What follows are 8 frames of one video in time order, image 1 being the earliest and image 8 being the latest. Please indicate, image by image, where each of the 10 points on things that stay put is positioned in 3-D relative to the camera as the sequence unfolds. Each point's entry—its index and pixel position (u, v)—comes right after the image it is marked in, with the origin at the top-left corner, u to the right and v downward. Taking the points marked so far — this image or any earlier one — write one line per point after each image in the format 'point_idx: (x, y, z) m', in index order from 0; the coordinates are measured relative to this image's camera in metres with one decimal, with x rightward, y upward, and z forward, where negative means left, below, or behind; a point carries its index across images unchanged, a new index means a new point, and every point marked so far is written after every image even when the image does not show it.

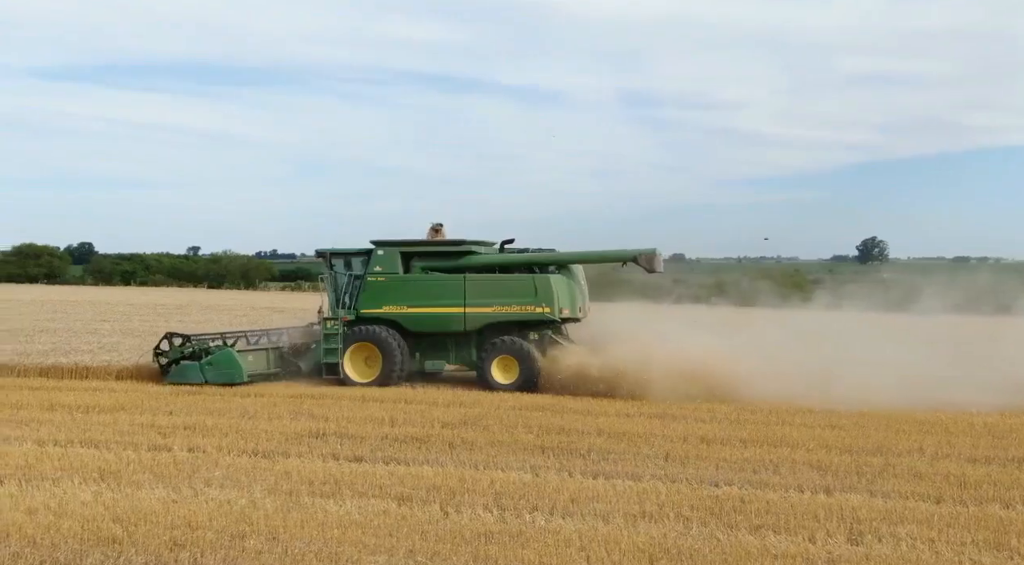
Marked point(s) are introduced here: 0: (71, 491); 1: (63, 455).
0: (-3.0, -1.4, +7.3) m
1: (-3.6, -1.4, +8.7) m
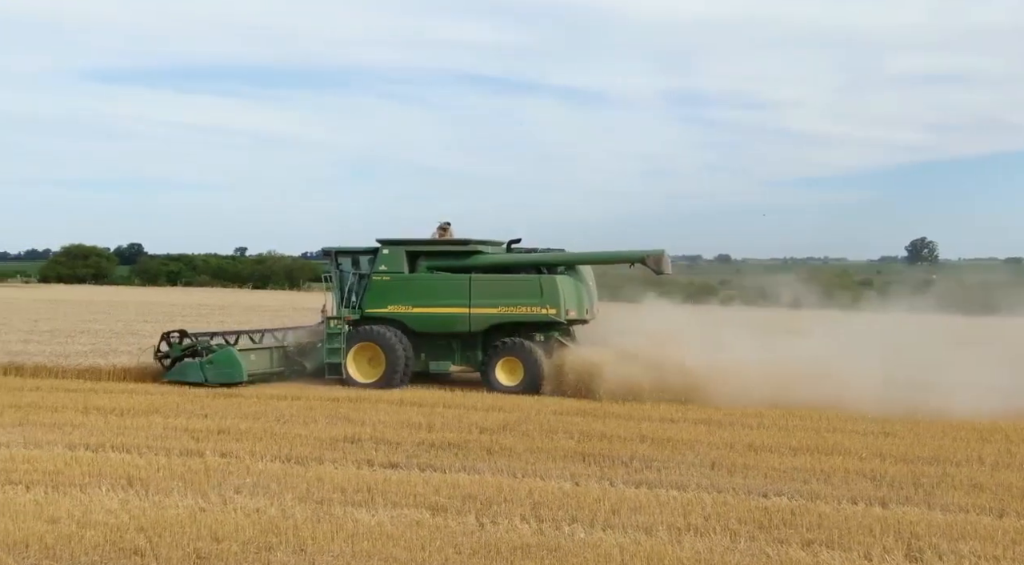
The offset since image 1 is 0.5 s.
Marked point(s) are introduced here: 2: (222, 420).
0: (-2.8, -1.4, +7.1) m
1: (-3.3, -1.4, +8.5) m
2: (-2.9, -1.4, +10.9) m
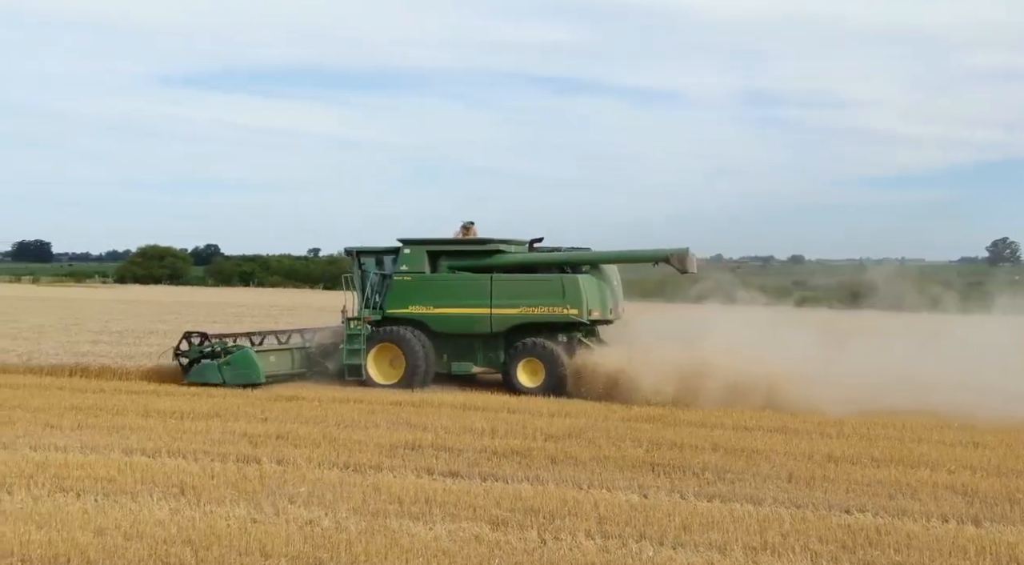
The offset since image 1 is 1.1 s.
0: (-2.3, -1.5, +6.9) m
1: (-2.8, -1.4, +8.3) m
2: (-2.3, -1.4, +10.7) m
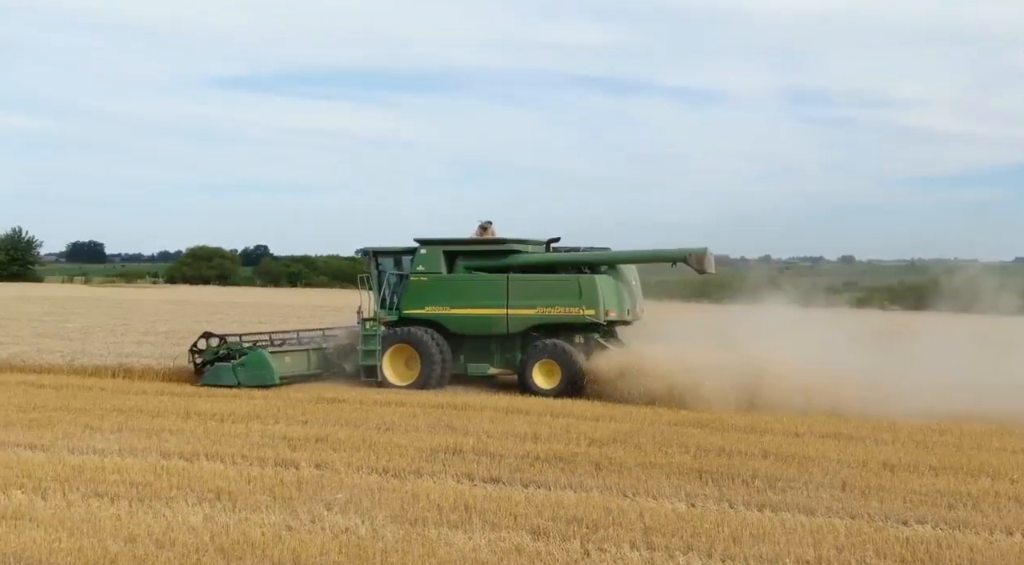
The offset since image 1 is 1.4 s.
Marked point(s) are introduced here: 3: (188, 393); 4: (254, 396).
0: (-2.1, -1.5, +6.8) m
1: (-2.5, -1.4, +8.2) m
2: (-1.8, -1.4, +10.5) m
3: (-3.8, -1.3, +12.5) m
4: (-3.0, -1.3, +12.4) m
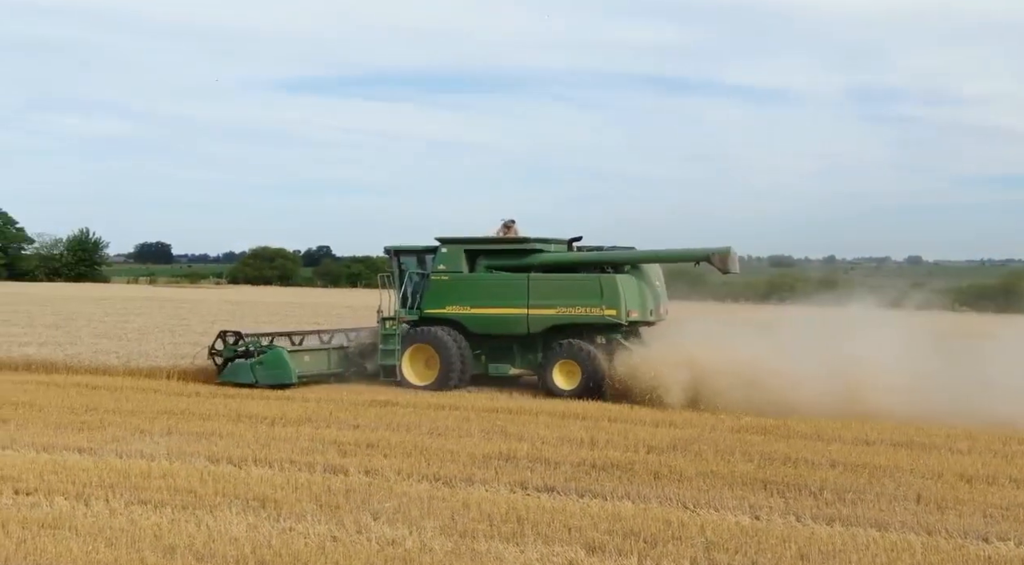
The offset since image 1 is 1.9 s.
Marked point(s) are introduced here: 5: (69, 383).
0: (-1.8, -1.5, +6.6) m
1: (-2.1, -1.4, +8.0) m
2: (-1.3, -1.4, +10.3) m
3: (-3.1, -1.3, +12.3) m
4: (-2.4, -1.3, +12.2) m
5: (-5.1, -1.2, +12.5) m
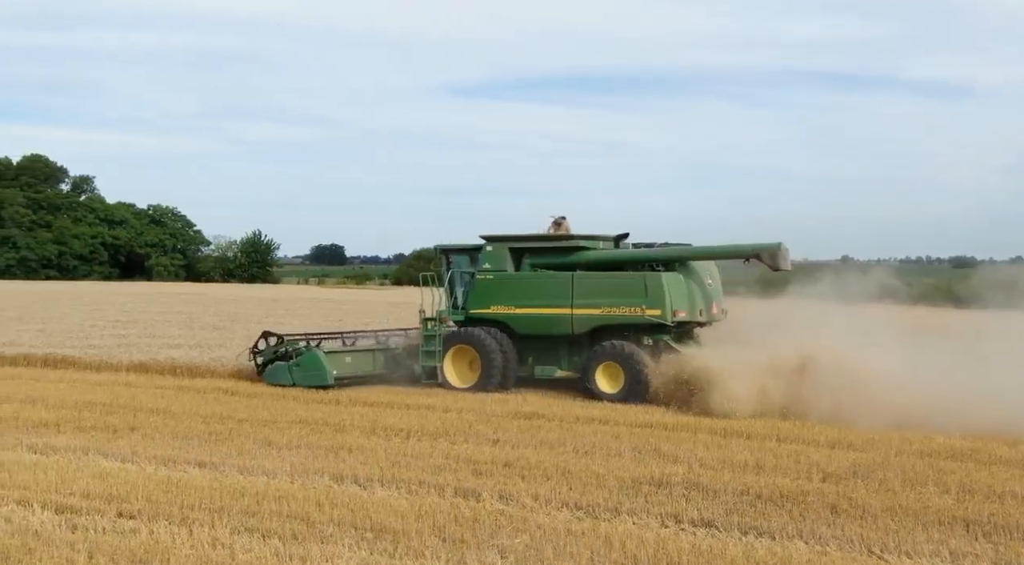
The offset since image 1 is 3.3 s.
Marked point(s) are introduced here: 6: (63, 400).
0: (-1.0, -1.5, +5.8) m
1: (-1.1, -1.5, +7.3) m
2: (0.0, -1.4, +9.4) m
3: (-1.5, -1.3, +11.7) m
4: (-0.7, -1.3, +11.5) m
5: (-3.4, -1.2, +12.2) m
6: (-4.5, -1.2, +10.8) m
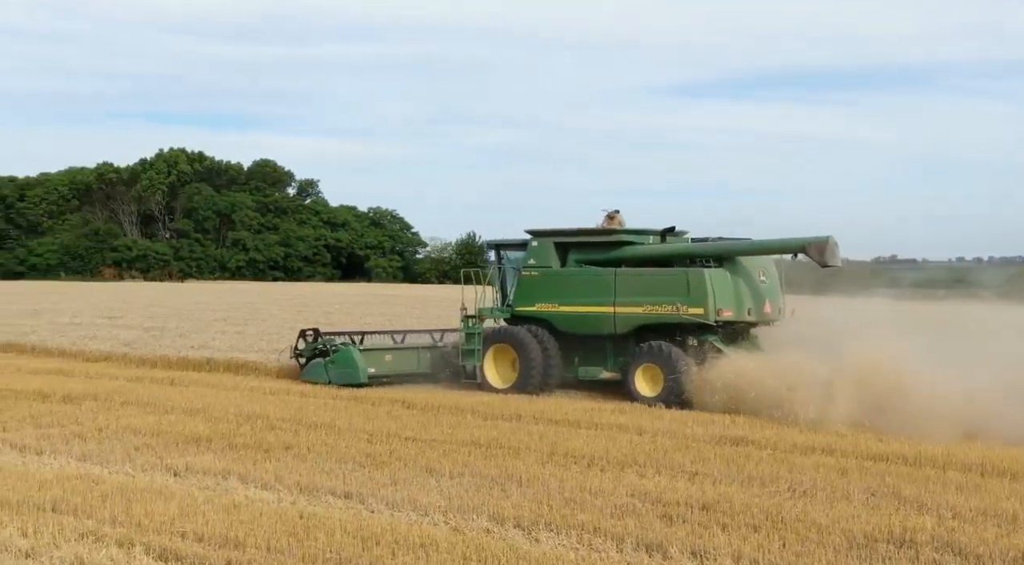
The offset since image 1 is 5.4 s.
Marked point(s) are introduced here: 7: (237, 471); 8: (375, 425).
0: (-0.2, -1.5, +4.5) m
1: (0.0, -1.5, +6.0) m
2: (+1.5, -1.5, +7.8) m
3: (+0.5, -1.4, +10.4) m
4: (+1.2, -1.4, +10.0) m
5: (-1.3, -1.2, +11.2) m
6: (-2.7, -1.2, +10.1) m
7: (-1.9, -1.3, +7.5) m
8: (-1.2, -1.3, +9.8) m
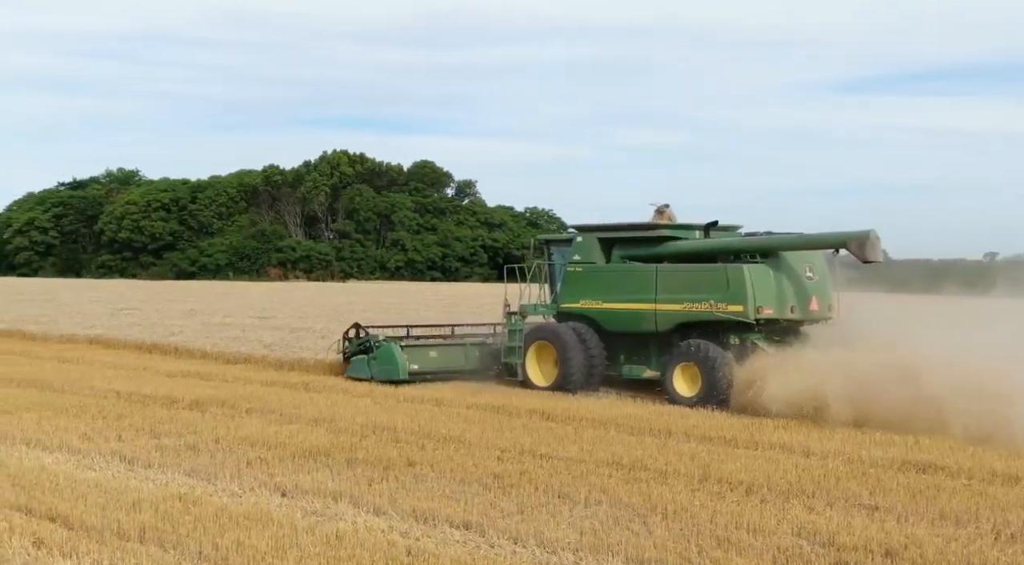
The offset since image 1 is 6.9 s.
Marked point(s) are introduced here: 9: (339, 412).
0: (+0.2, -1.5, +3.6) m
1: (+0.6, -1.5, +5.0) m
2: (+2.4, -1.5, +6.6) m
3: (+1.8, -1.4, +9.3) m
4: (+2.4, -1.4, +8.8) m
5: (+0.1, -1.3, +10.4) m
6: (-1.4, -1.2, +9.5) m
7: (-1.0, -1.3, +6.8) m
8: (0.0, -1.3, +9.0) m
9: (-1.6, -1.2, +9.8) m
